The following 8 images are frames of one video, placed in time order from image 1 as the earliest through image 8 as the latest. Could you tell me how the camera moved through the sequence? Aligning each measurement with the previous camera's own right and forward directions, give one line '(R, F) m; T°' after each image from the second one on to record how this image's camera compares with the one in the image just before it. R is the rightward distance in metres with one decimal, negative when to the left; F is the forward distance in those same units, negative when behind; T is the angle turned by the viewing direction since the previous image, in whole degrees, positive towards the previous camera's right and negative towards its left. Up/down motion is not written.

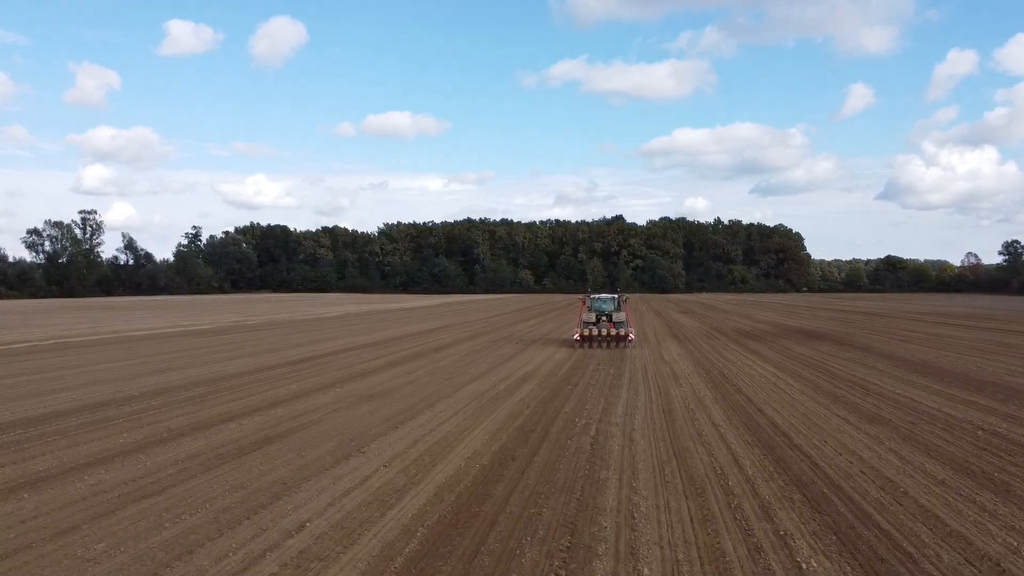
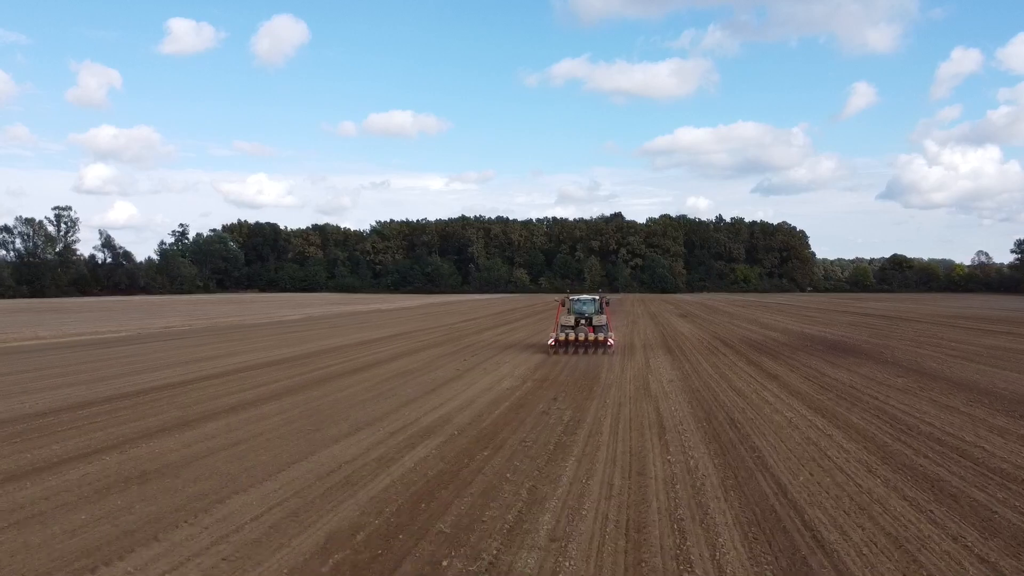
(+1.4, +5.0) m; 0°
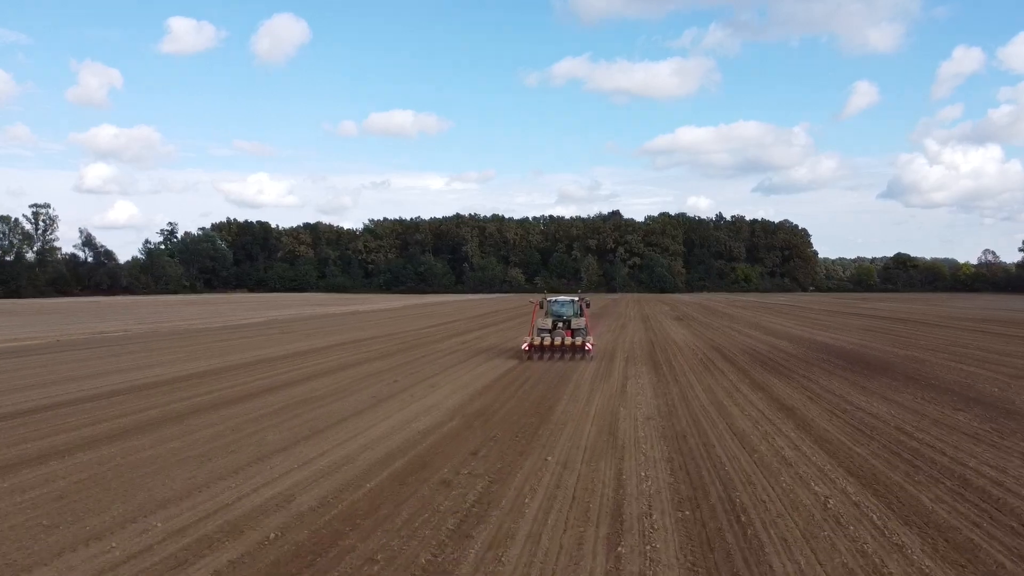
(+1.2, +3.7) m; 0°
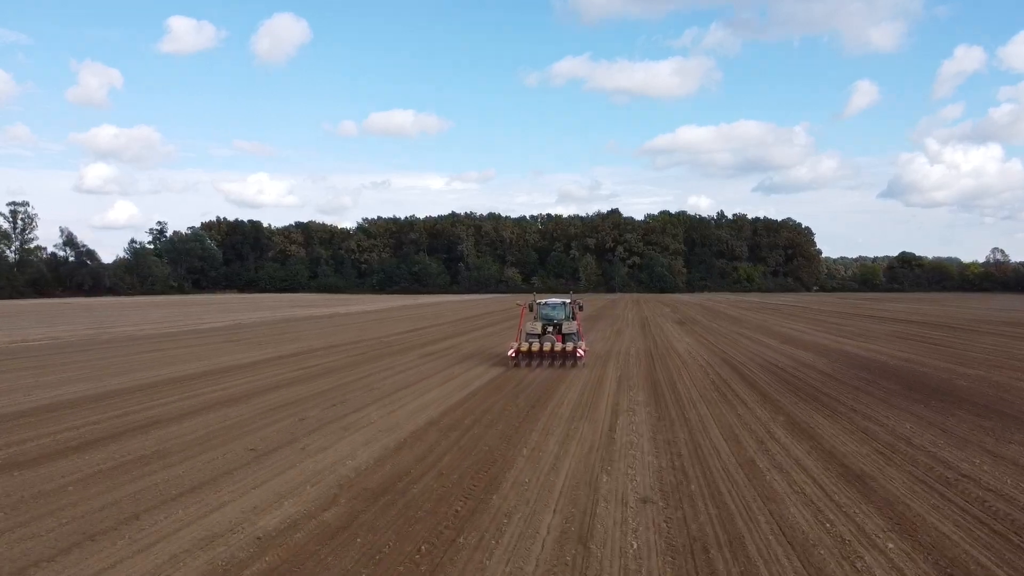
(+0.8, +3.7) m; 0°
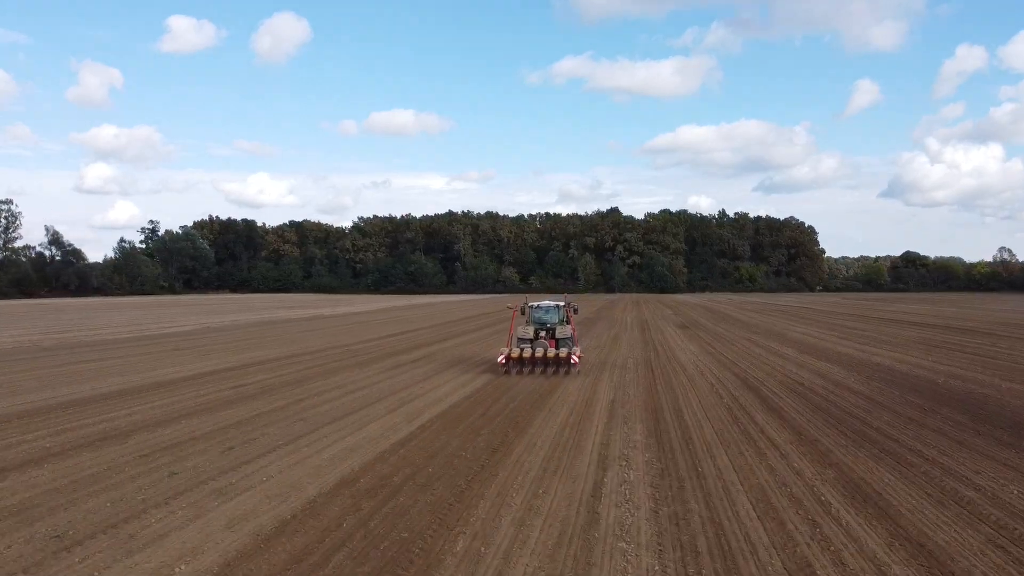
(+0.6, +2.8) m; 0°
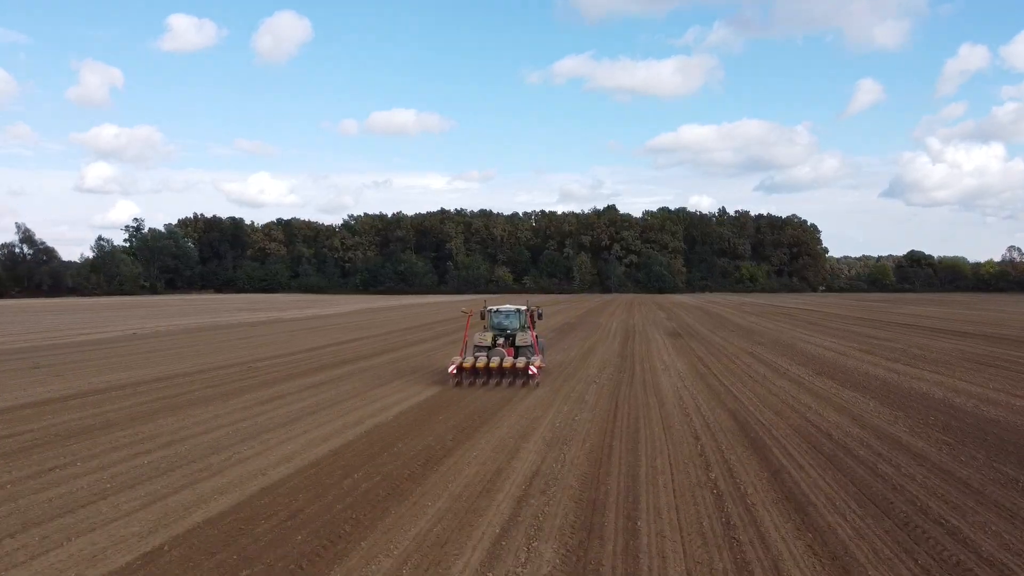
(+1.5, +4.4) m; 0°
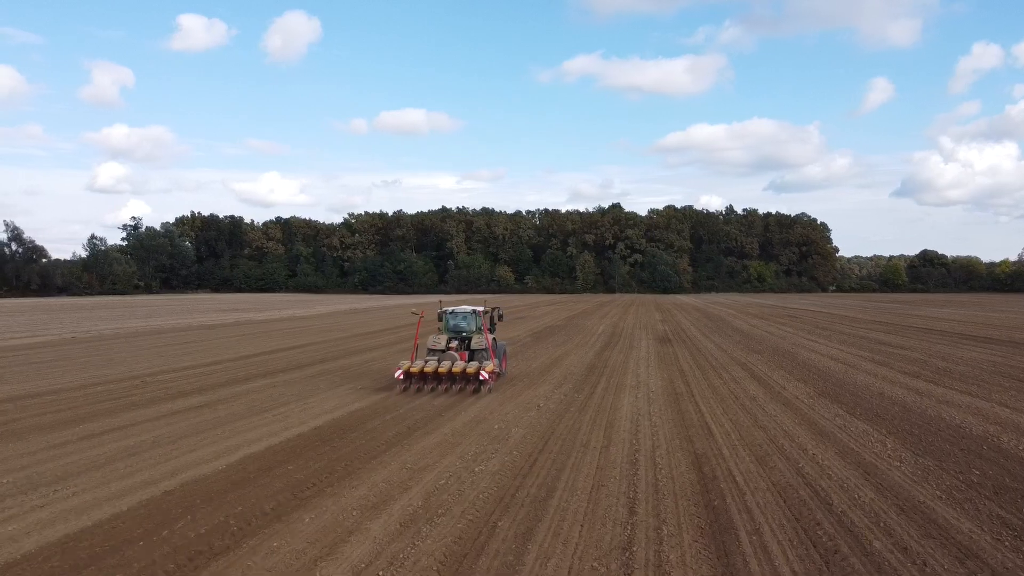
(+1.5, +3.0) m; -1°
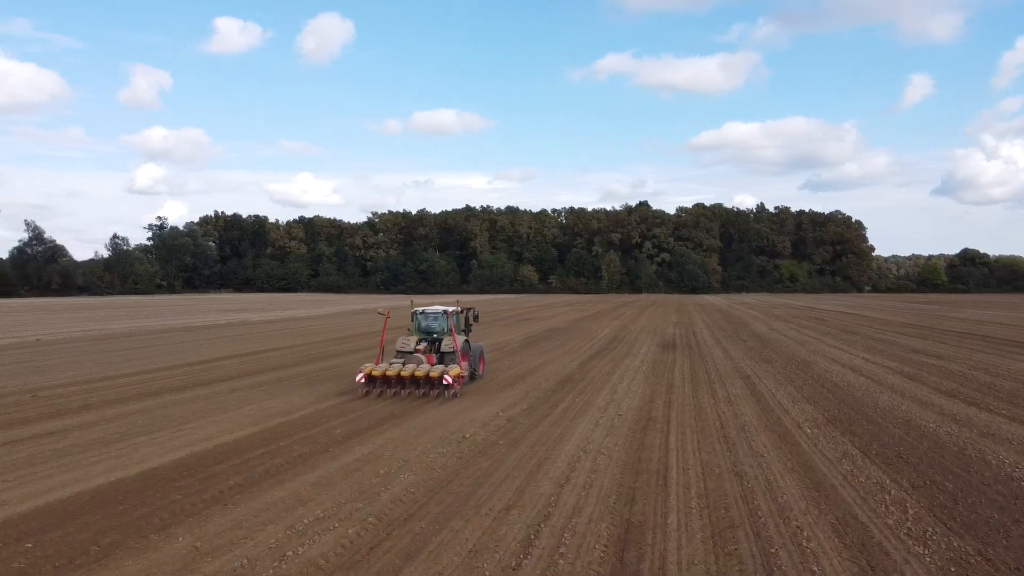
(+1.5, +2.5) m; -3°
